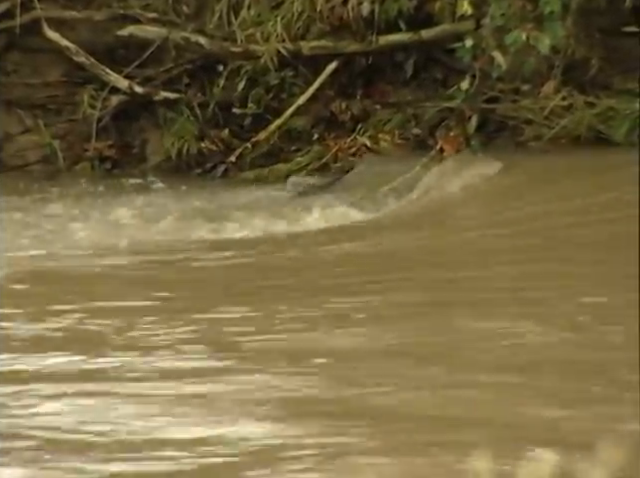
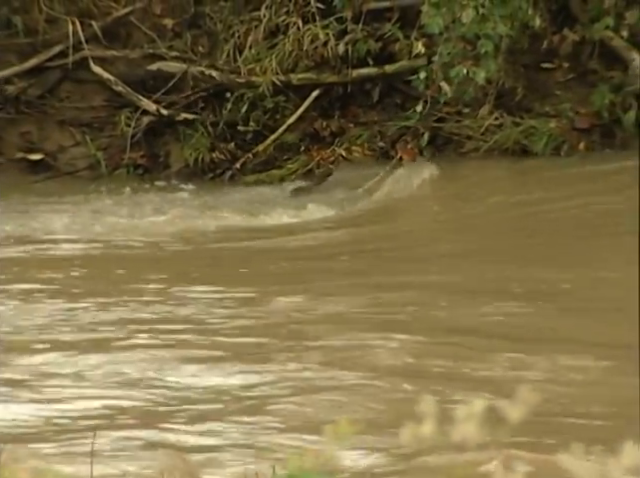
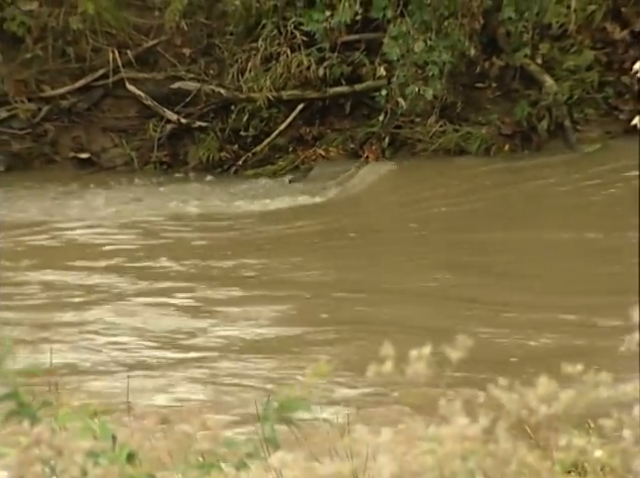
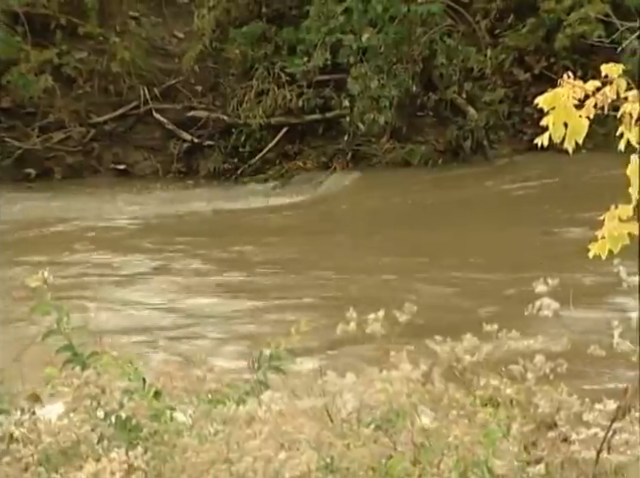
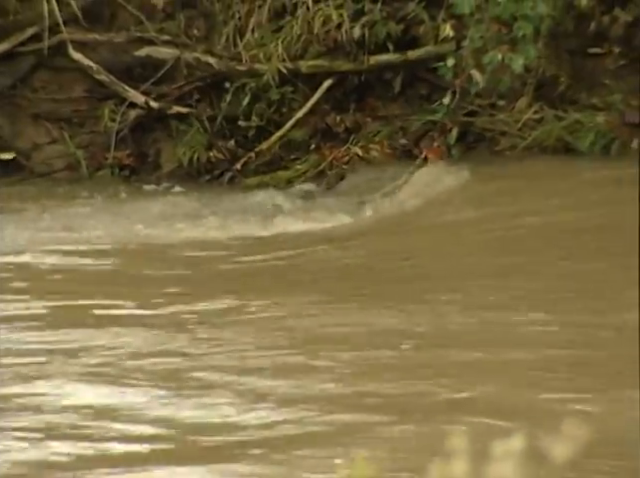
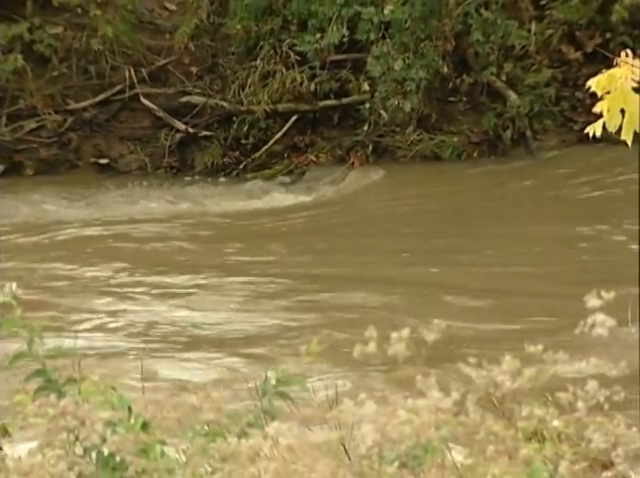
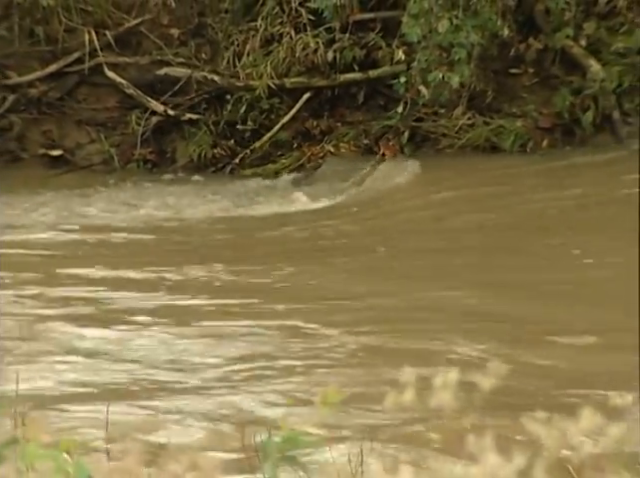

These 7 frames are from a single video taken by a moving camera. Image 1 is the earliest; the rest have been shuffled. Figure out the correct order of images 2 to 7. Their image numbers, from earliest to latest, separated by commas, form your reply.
5, 2, 7, 3, 6, 4
